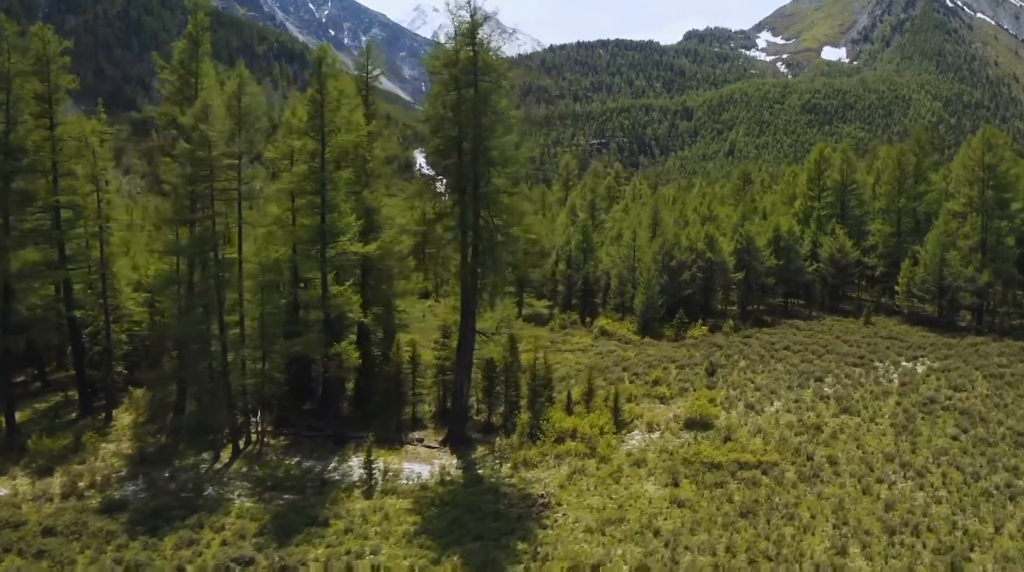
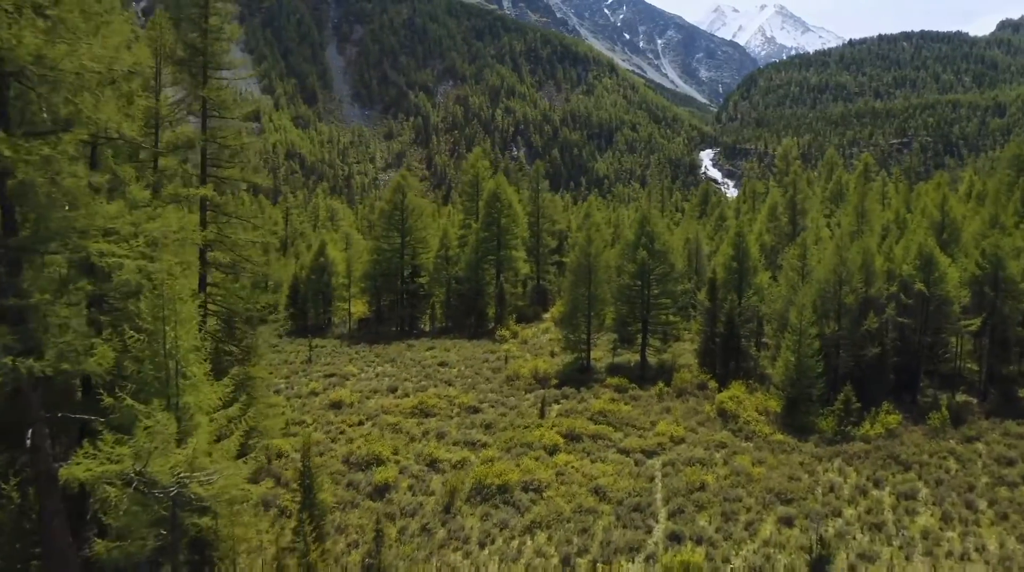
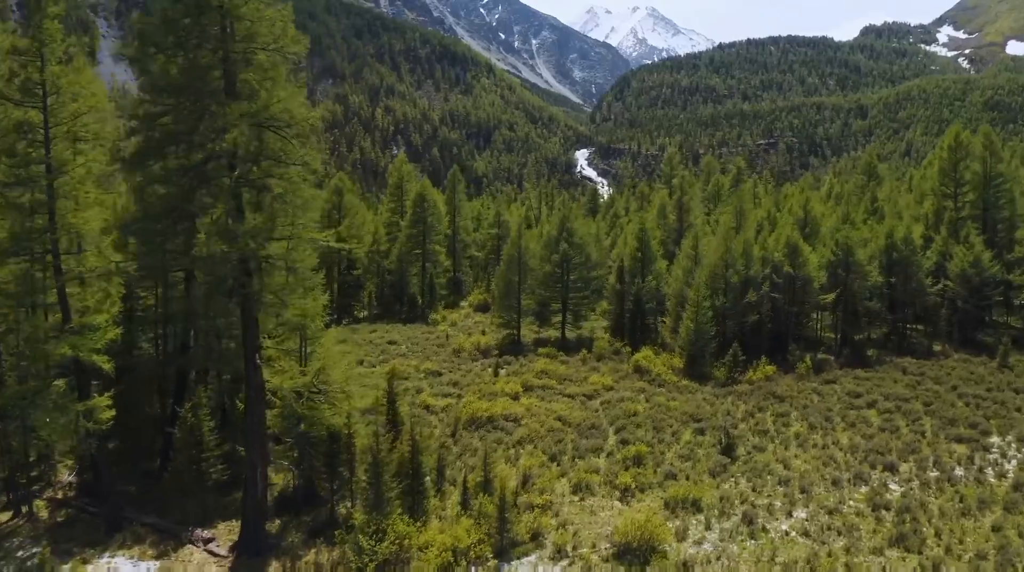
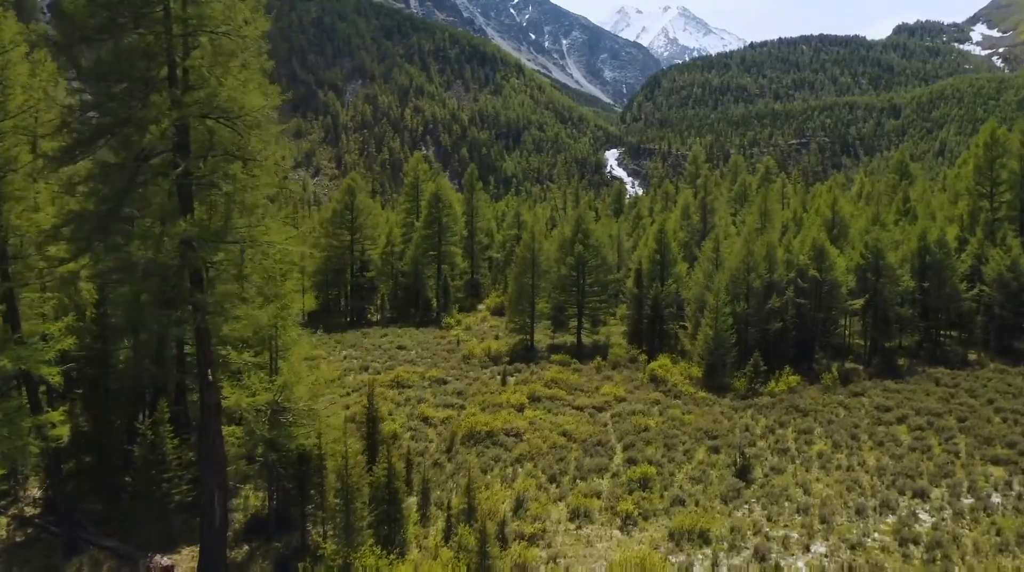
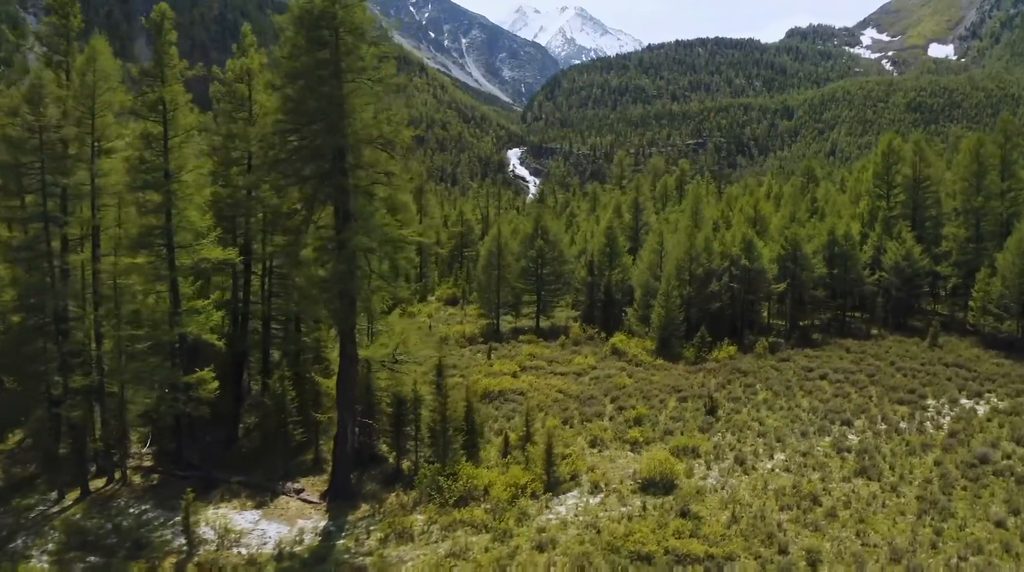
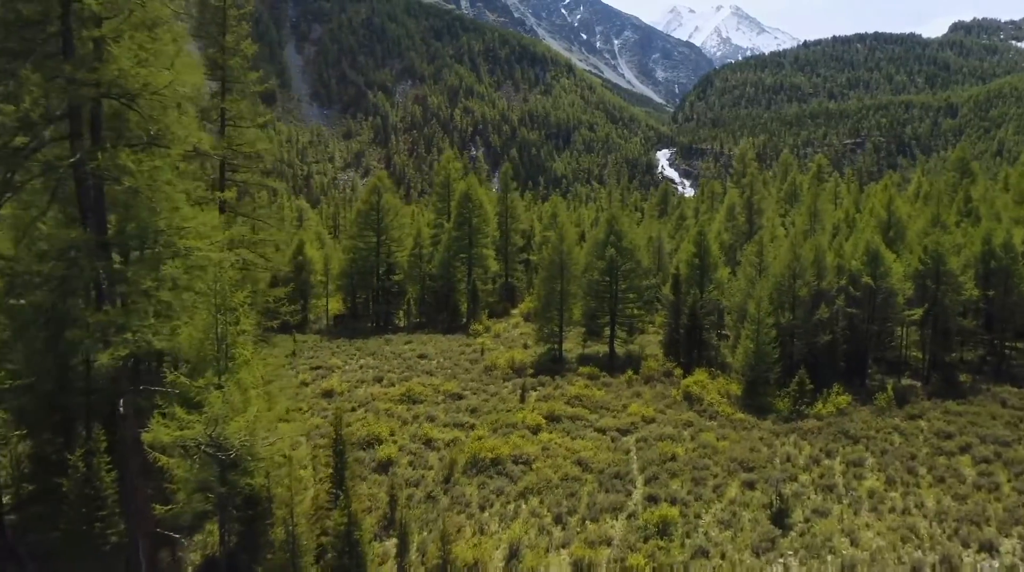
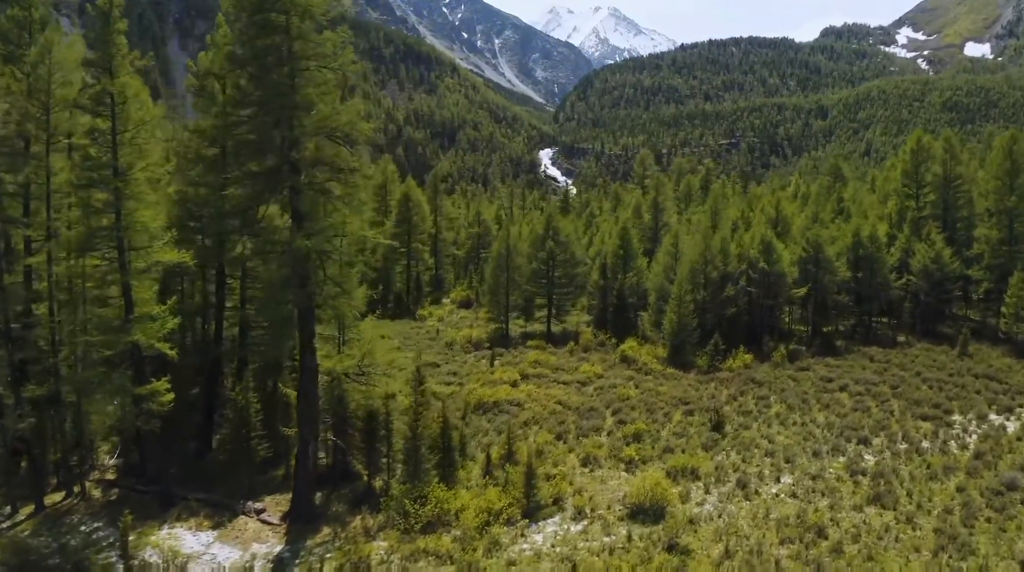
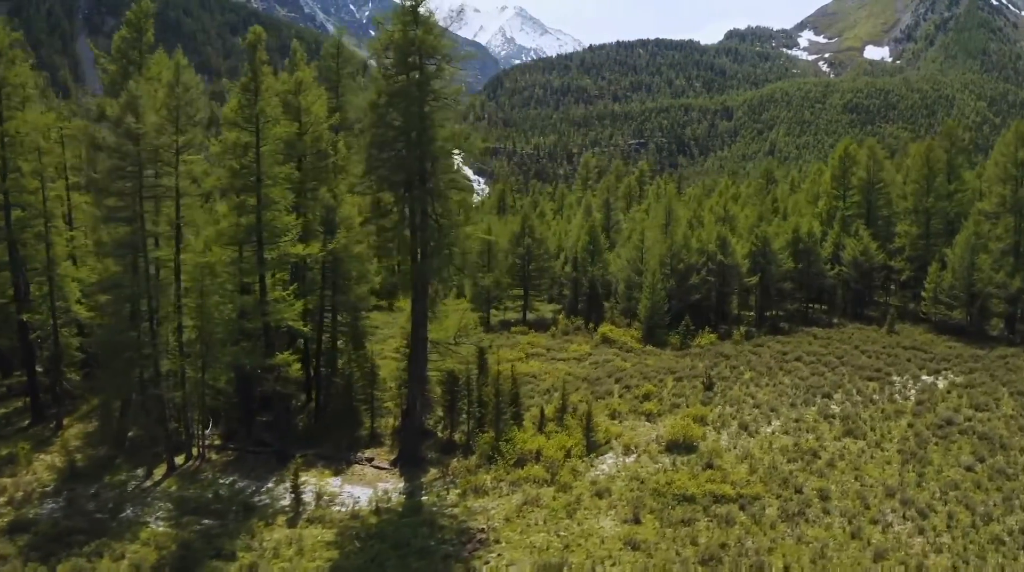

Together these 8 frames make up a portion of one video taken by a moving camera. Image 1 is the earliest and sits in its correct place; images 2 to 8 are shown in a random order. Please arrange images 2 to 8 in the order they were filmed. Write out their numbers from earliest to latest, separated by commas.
8, 5, 7, 3, 4, 6, 2
